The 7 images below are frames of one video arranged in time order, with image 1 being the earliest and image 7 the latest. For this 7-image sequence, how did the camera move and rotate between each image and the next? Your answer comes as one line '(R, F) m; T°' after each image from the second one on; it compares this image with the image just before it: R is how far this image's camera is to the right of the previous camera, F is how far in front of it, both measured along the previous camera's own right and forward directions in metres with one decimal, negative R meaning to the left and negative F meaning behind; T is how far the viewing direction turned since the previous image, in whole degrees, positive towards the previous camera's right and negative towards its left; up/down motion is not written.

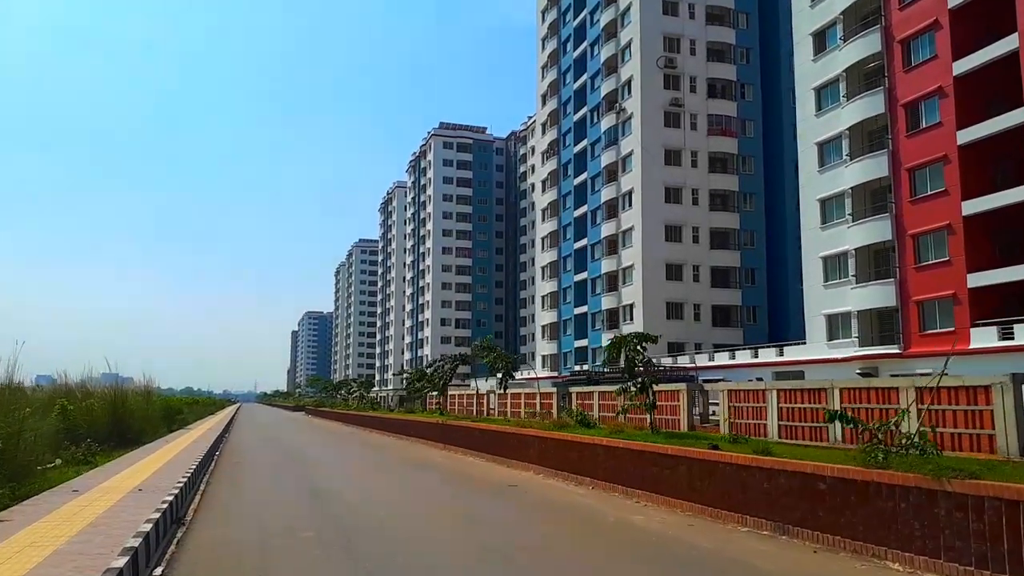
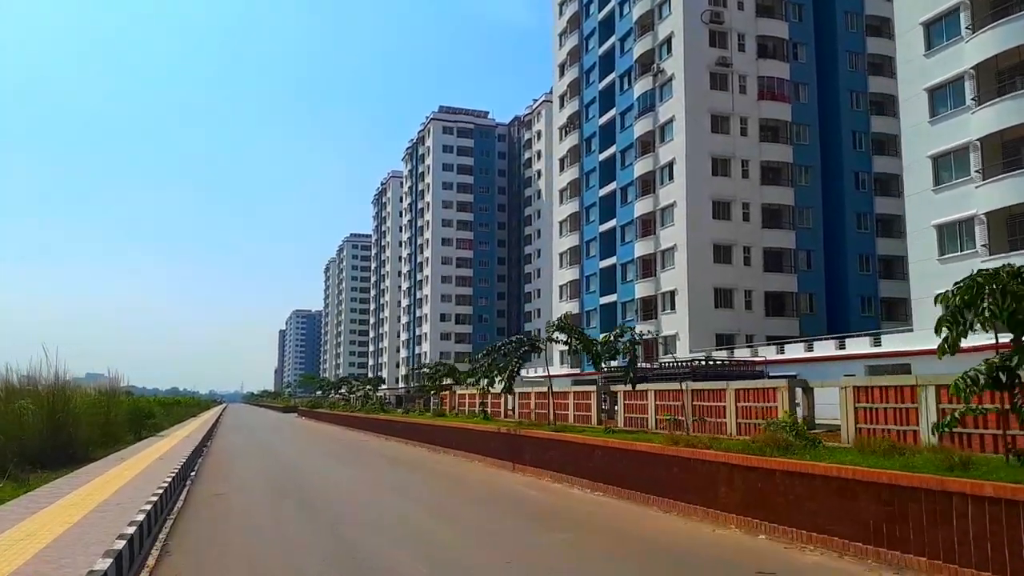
(-1.8, +5.8) m; +1°
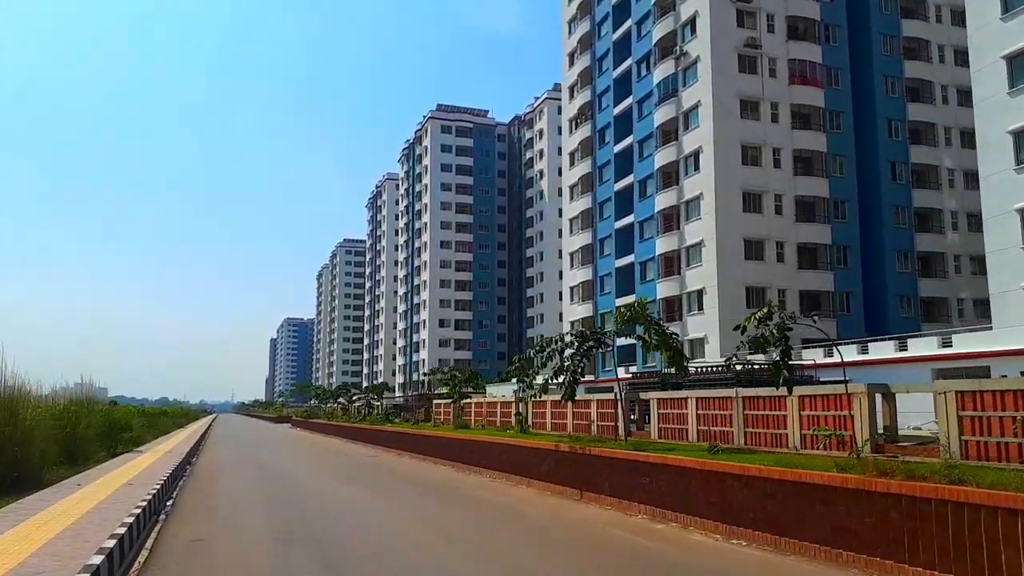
(-1.0, +3.2) m; +1°
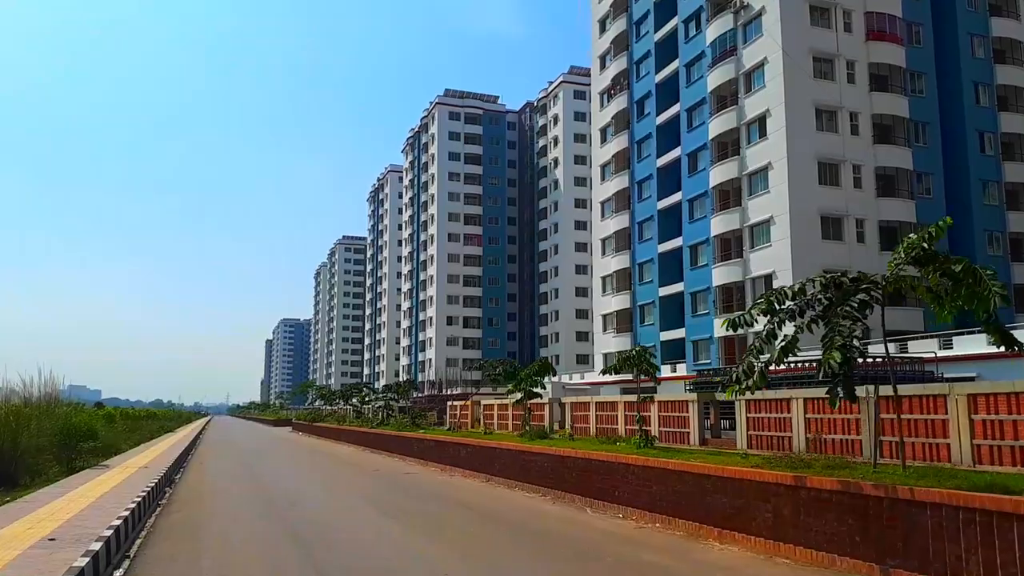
(-1.7, +5.1) m; 0°
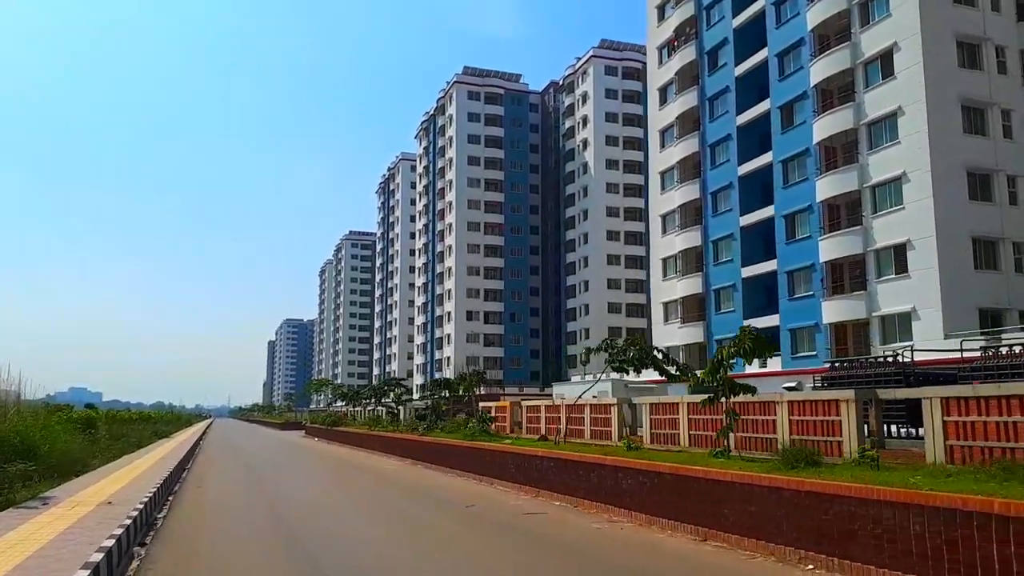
(-2.2, +6.2) m; 0°
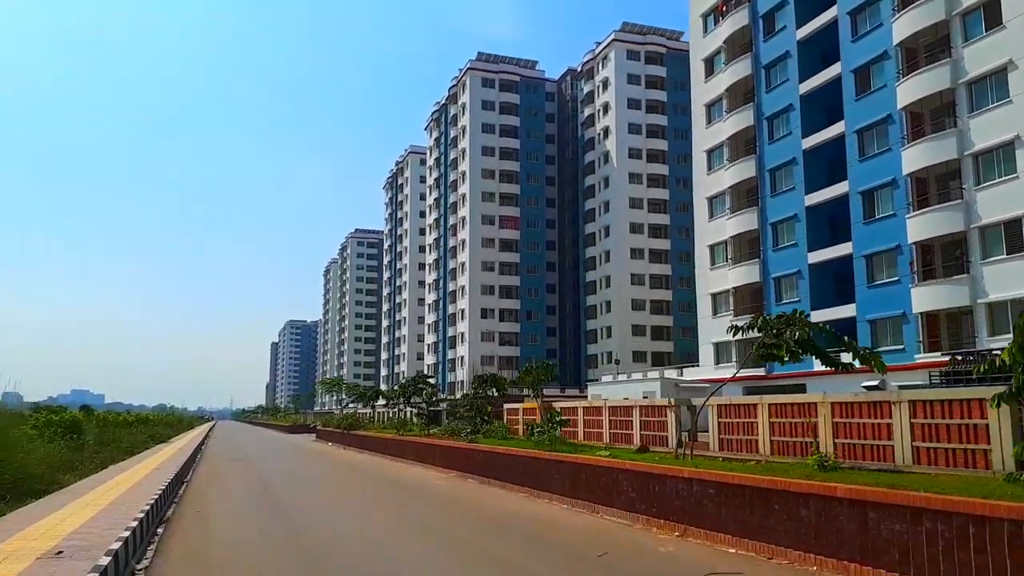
(-1.3, +3.6) m; 0°
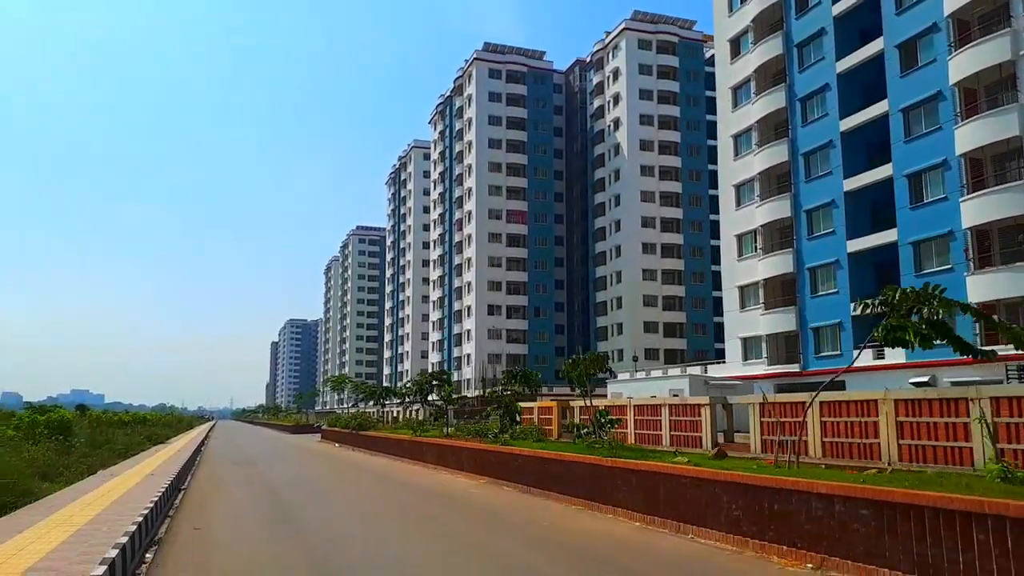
(-0.7, +1.9) m; 0°
